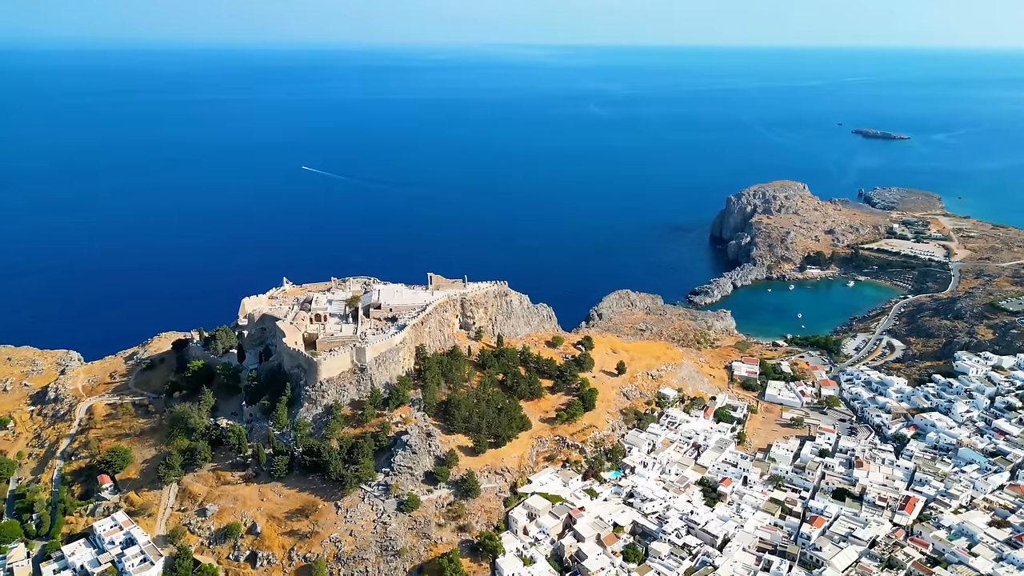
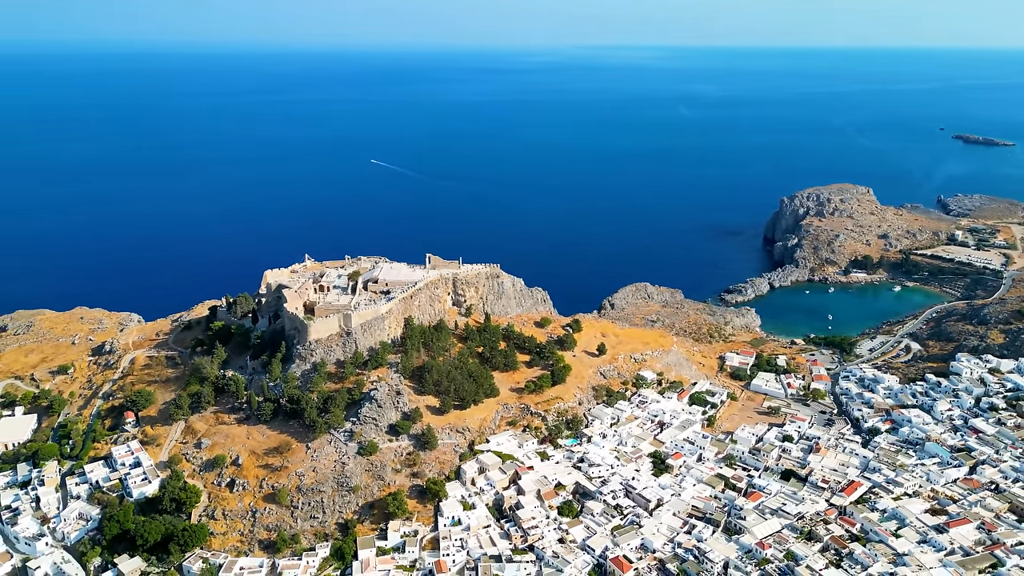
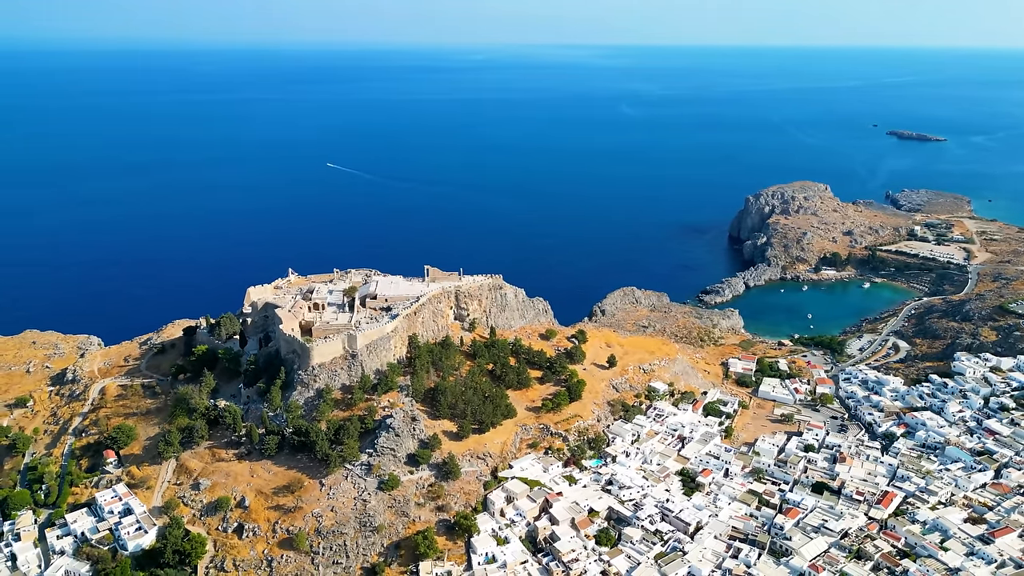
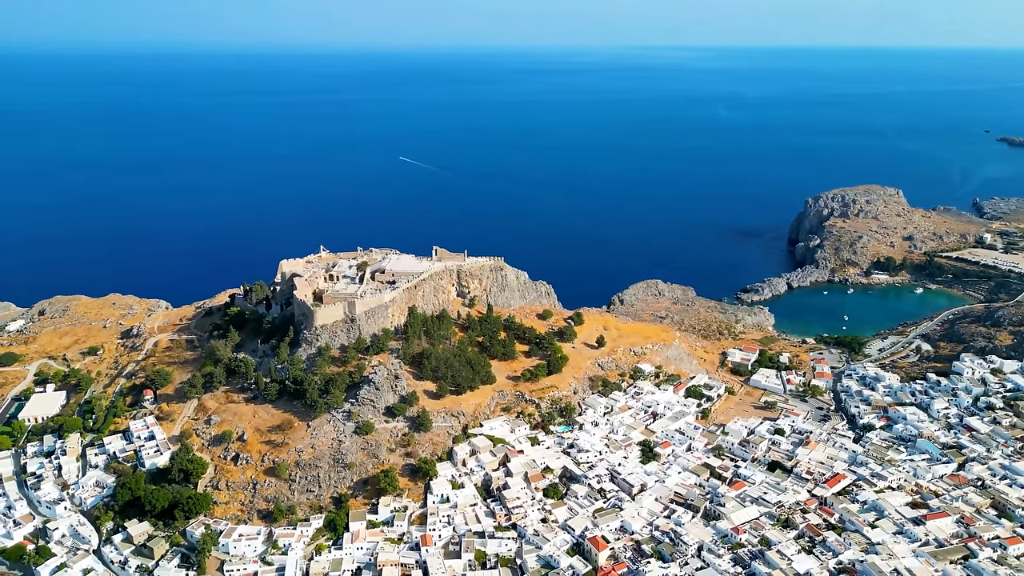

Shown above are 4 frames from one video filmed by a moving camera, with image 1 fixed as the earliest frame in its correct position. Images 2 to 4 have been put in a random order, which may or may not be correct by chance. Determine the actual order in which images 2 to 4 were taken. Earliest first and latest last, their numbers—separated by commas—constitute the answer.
3, 2, 4
